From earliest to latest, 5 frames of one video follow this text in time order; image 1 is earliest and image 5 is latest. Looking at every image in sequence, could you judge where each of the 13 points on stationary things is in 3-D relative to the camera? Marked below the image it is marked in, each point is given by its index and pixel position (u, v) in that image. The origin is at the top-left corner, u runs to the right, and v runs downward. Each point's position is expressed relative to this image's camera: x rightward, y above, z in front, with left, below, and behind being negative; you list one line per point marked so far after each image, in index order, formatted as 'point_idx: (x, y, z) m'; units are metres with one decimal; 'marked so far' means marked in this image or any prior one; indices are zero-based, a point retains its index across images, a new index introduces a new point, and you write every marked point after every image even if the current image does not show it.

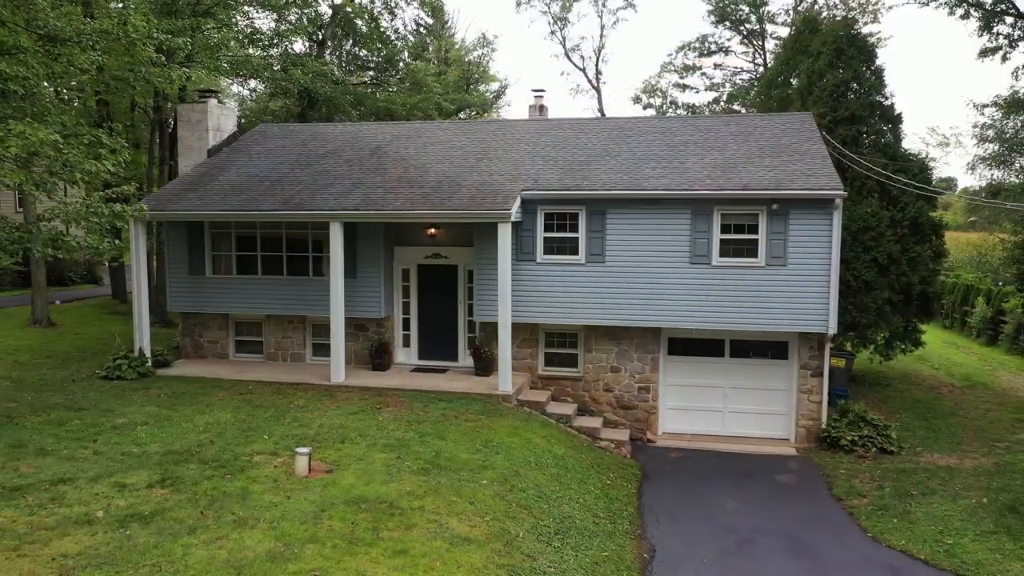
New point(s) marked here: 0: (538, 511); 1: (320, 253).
0: (+0.2, -1.6, +7.8) m
1: (-2.5, +0.4, +13.7) m
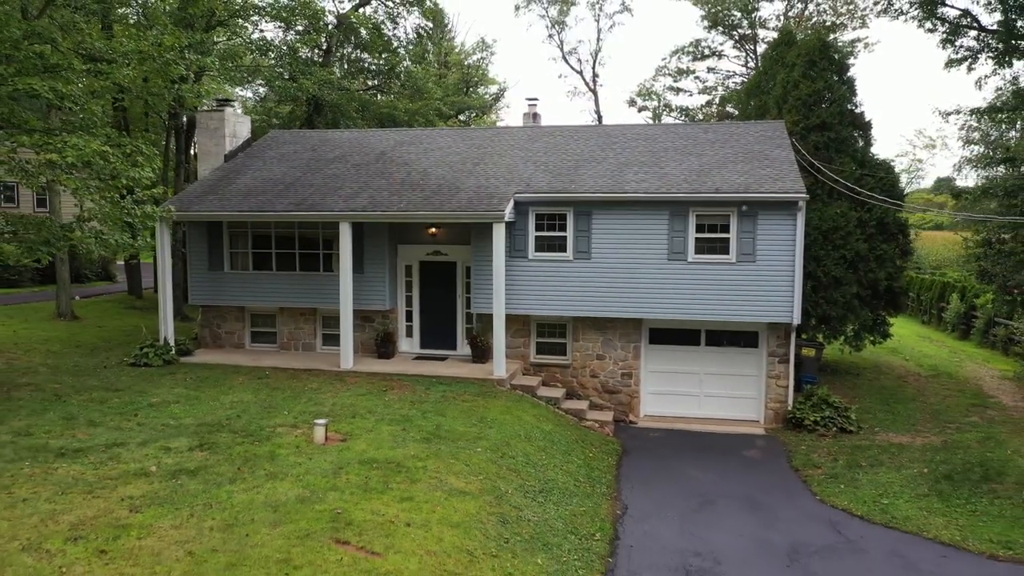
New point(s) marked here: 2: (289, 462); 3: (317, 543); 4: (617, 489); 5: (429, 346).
0: (+0.1, -1.6, +9.0) m
1: (-2.5, +0.5, +14.9) m
2: (-1.7, -1.3, +8.1) m
3: (-1.1, -1.4, +6.0) m
4: (+1.0, -1.9, +9.9) m
5: (-1.2, -0.8, +15.1) m
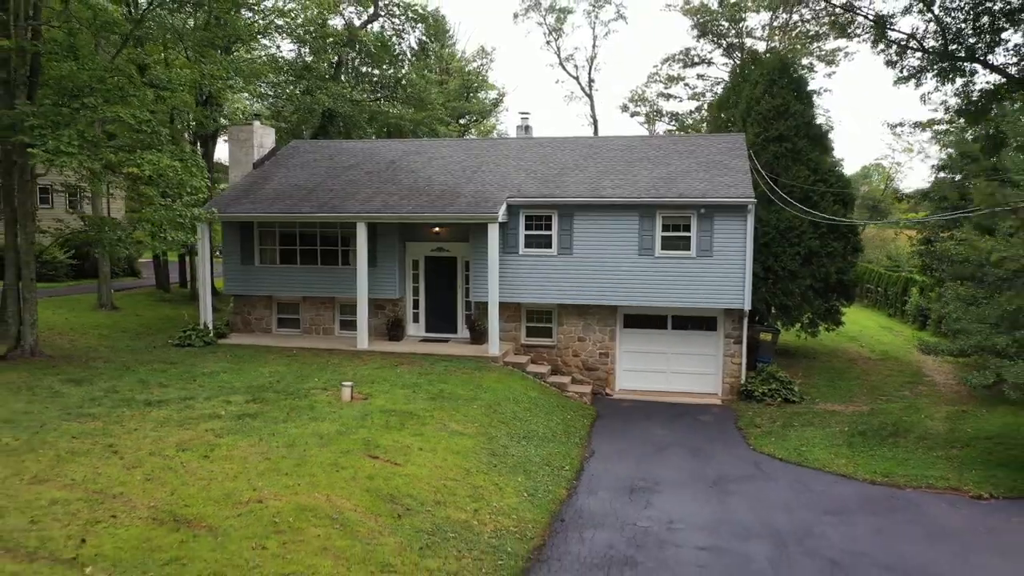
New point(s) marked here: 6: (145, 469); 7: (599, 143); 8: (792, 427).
0: (0.0, -1.4, +11.2) m
1: (-2.7, +0.7, +17.1) m
2: (-1.8, -1.2, +10.3) m
3: (-1.2, -1.3, +8.2) m
4: (+0.9, -1.7, +12.1) m
5: (-1.3, -0.7, +17.3) m
6: (-2.5, -1.2, +7.1) m
7: (+1.5, +2.5, +18.4) m
8: (+3.5, -1.7, +13.3) m
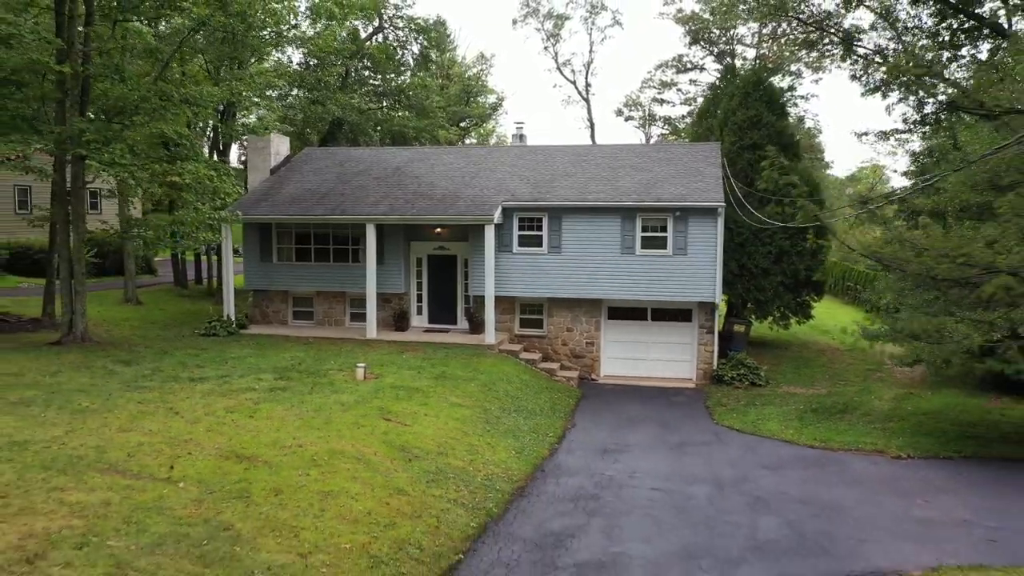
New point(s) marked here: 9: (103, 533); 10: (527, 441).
0: (-0.1, -1.4, +12.9) m
1: (-2.7, +0.7, +18.8) m
2: (-1.9, -1.1, +12.0) m
3: (-1.3, -1.2, +9.9) m
4: (+0.8, -1.7, +13.8) m
5: (-1.4, -0.6, +19.0) m
6: (-2.5, -1.1, +8.8) m
7: (+1.4, +2.6, +20.1) m
8: (+3.4, -1.7, +14.9) m
9: (-2.1, -1.3, +5.5) m
10: (+0.2, -1.6, +10.9) m
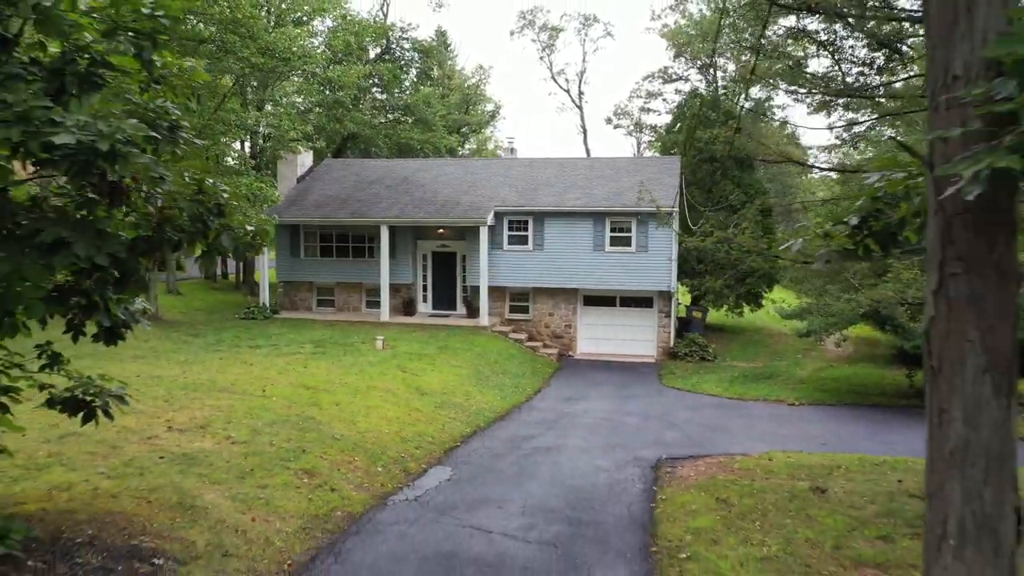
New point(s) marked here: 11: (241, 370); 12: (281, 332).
0: (-0.3, -1.2, +16.4) m
1: (-2.9, +0.9, +22.2) m
2: (-2.1, -0.9, +15.4) m
3: (-1.5, -1.0, +13.3) m
4: (+0.6, -1.5, +17.3) m
5: (-1.6, -0.4, +22.4) m
6: (-2.7, -0.9, +12.2) m
7: (+1.2, +2.8, +23.5) m
8: (+3.2, -1.5, +18.4) m
9: (-2.3, -1.1, +9.0) m
10: (0.0, -1.4, +14.4) m
11: (-3.1, -0.9, +12.1) m
12: (-4.0, -0.8, +18.3) m
